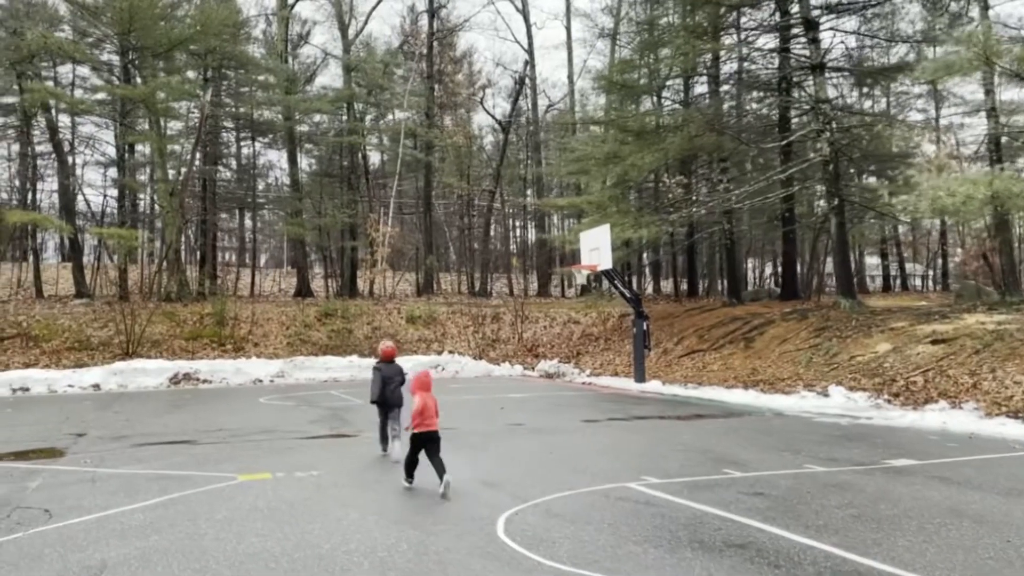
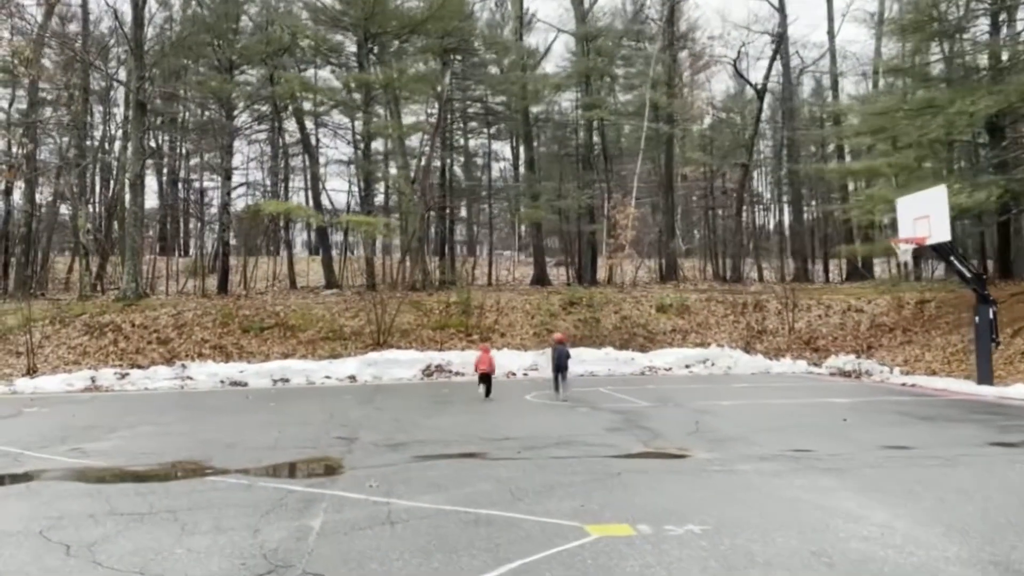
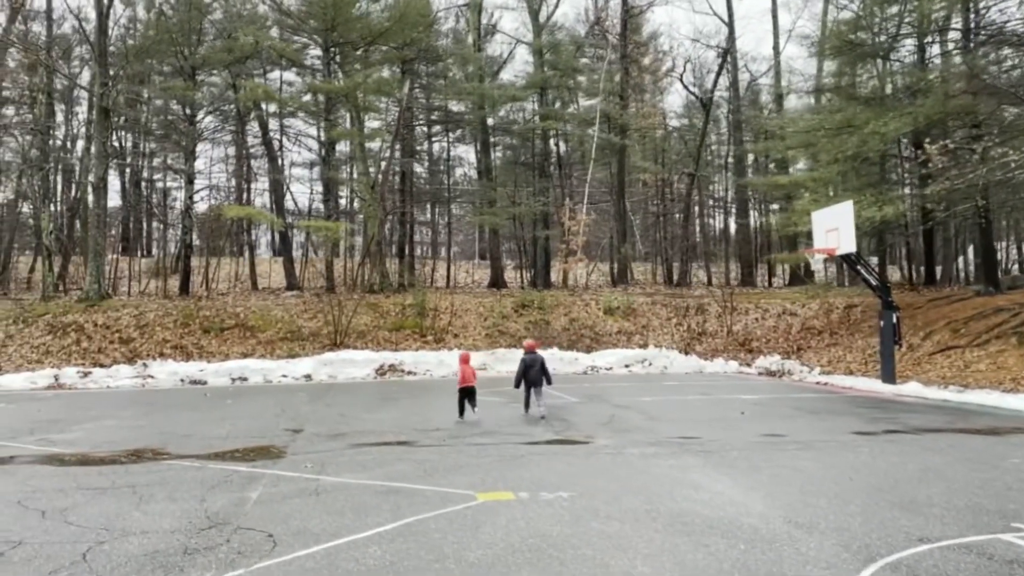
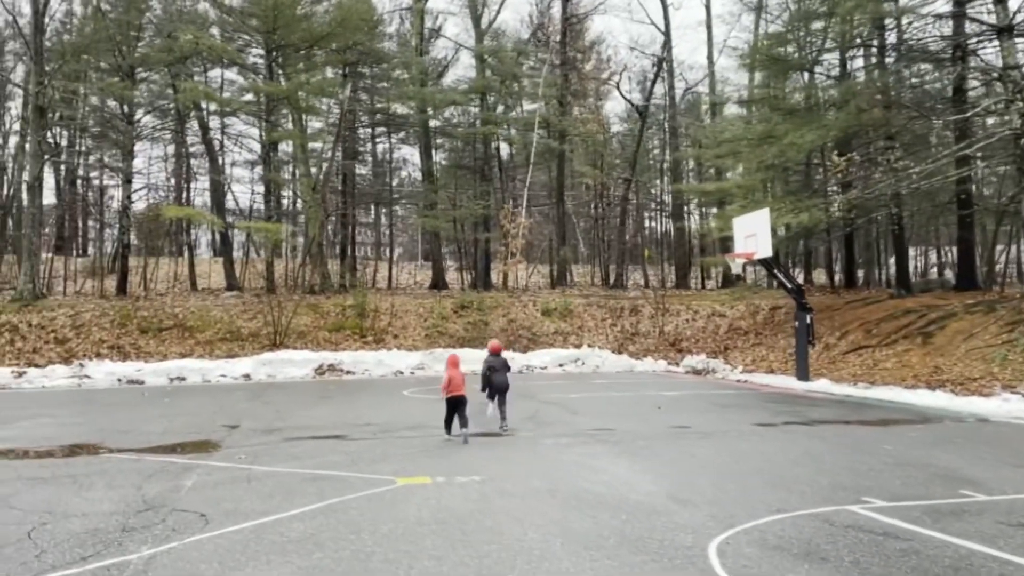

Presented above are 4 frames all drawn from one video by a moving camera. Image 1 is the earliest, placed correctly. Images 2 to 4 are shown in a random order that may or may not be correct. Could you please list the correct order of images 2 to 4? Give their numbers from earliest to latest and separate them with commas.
4, 3, 2
